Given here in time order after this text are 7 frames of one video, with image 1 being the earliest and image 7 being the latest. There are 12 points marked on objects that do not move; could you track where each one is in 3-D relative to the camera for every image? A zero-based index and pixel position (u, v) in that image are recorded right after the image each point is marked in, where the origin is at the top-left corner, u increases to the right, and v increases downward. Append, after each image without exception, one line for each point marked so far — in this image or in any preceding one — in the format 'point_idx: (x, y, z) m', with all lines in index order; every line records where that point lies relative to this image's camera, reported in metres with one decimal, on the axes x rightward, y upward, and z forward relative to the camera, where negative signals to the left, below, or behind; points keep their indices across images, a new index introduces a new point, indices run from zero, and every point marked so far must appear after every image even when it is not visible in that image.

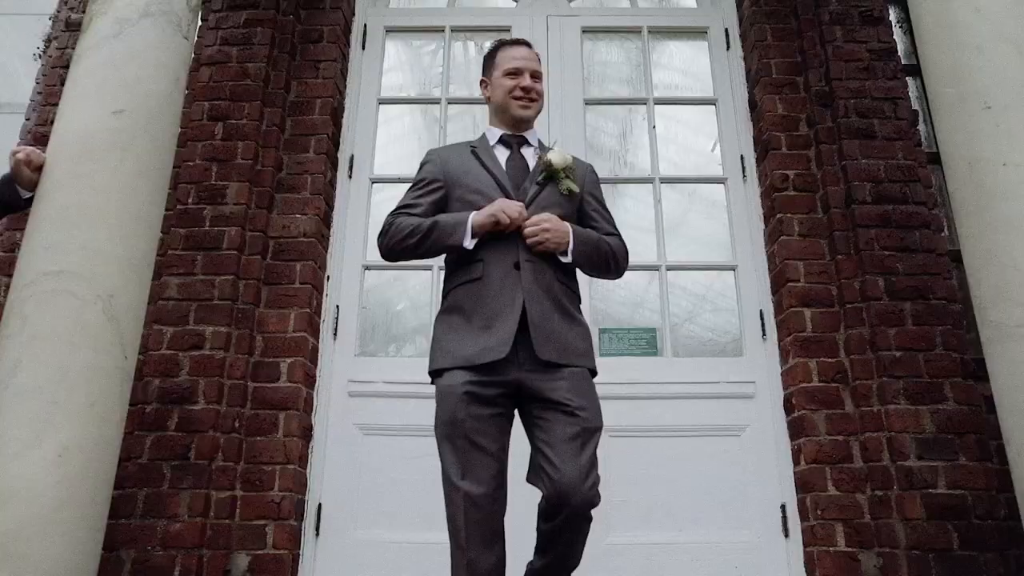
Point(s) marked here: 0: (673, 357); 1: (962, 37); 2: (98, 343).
0: (+0.7, -0.3, +3.0) m
1: (+1.4, +0.8, +2.3) m
2: (-1.2, -0.2, +2.0) m
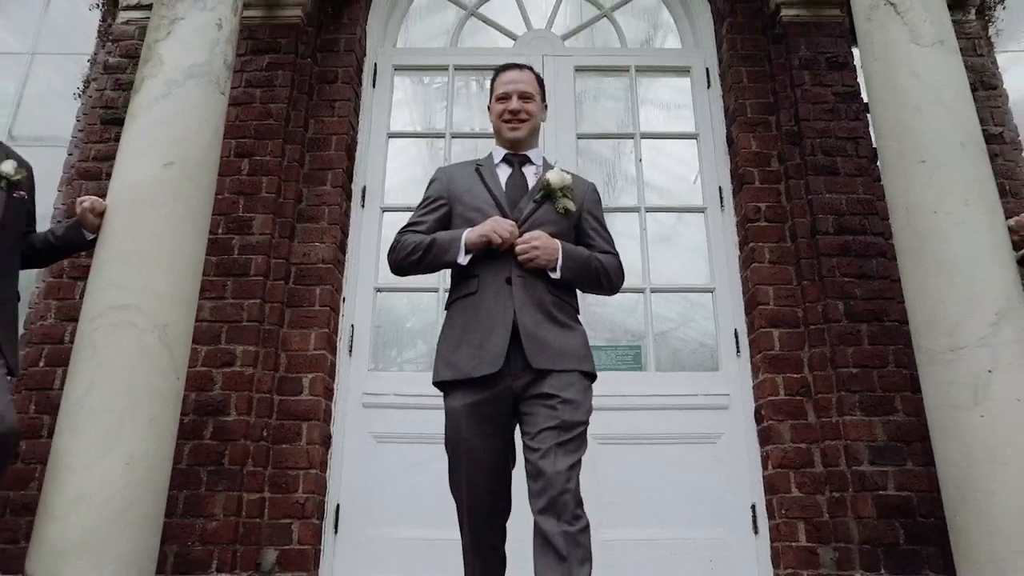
0: (+0.7, -0.4, +3.3) m
1: (+1.4, +0.7, +2.6) m
2: (-1.2, -0.3, +2.3) m
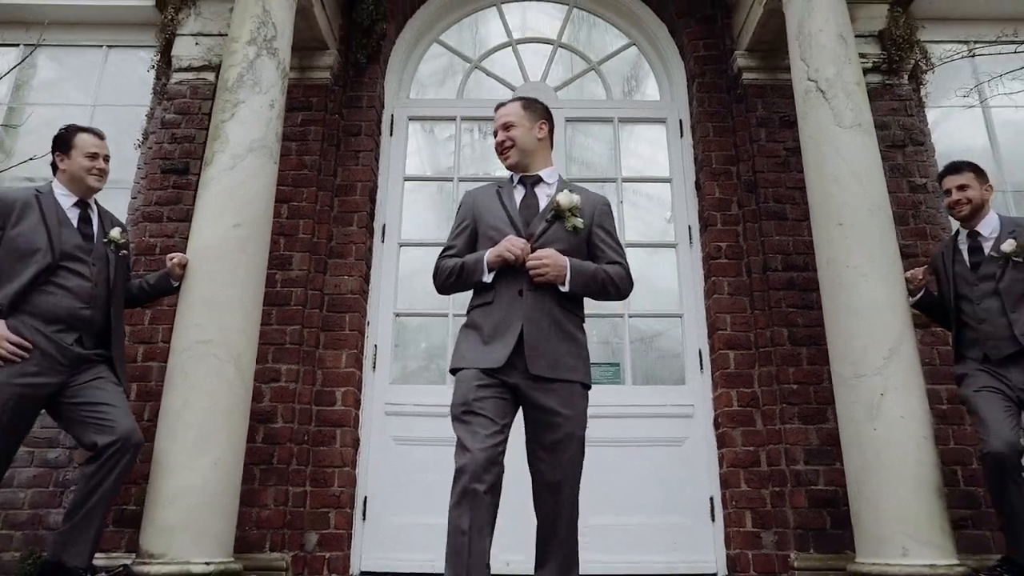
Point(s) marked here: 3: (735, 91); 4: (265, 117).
0: (+0.7, -0.5, +4.0) m
1: (+1.4, +0.5, +3.2) m
2: (-1.2, -0.4, +2.9) m
3: (+1.4, +1.2, +4.4) m
4: (-1.2, +0.8, +3.3) m
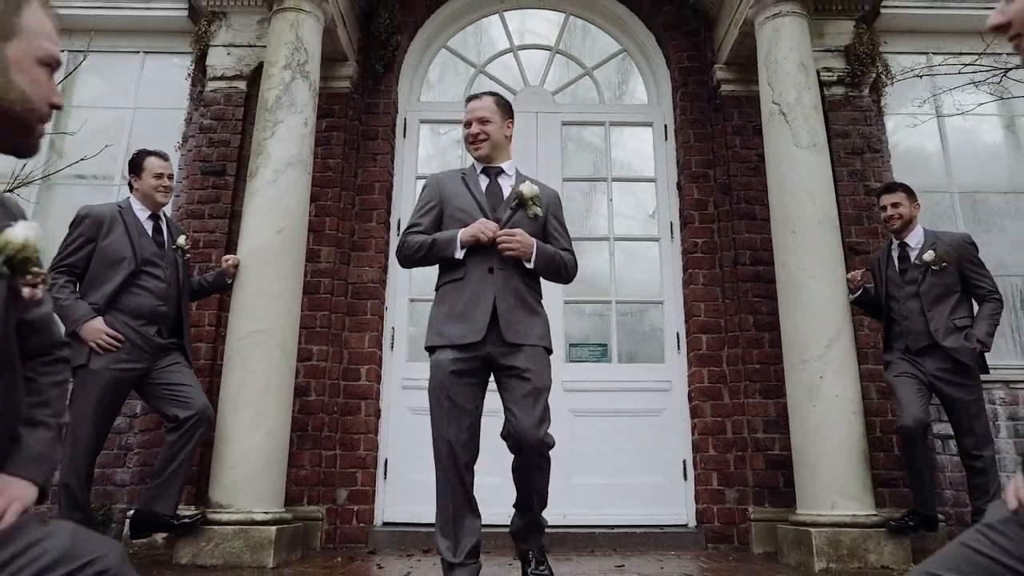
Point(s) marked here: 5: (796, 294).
0: (+0.7, -0.5, +4.6) m
1: (+1.5, +0.5, +3.7) m
2: (-1.1, -0.4, +3.5) m
3: (+1.4, +1.3, +4.9) m
4: (-1.2, +0.8, +3.8) m
5: (+1.4, 0.0, +3.6) m
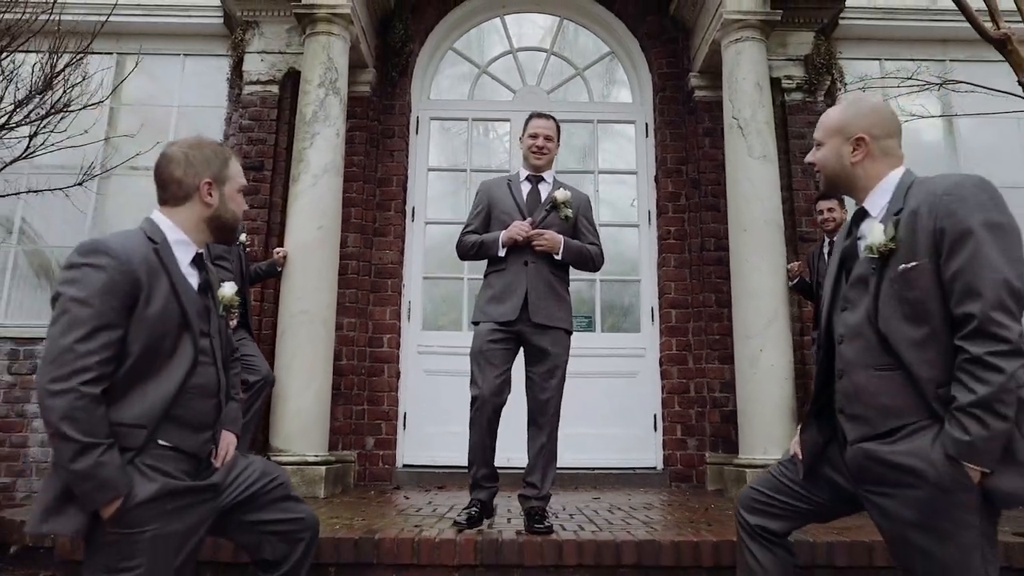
0: (+0.7, -0.3, +5.4) m
1: (+1.5, +0.6, +4.5) m
2: (-1.2, -0.3, +4.3) m
3: (+1.4, +1.5, +5.6) m
4: (-1.2, +0.9, +4.5) m
5: (+1.4, 0.0, +4.4) m
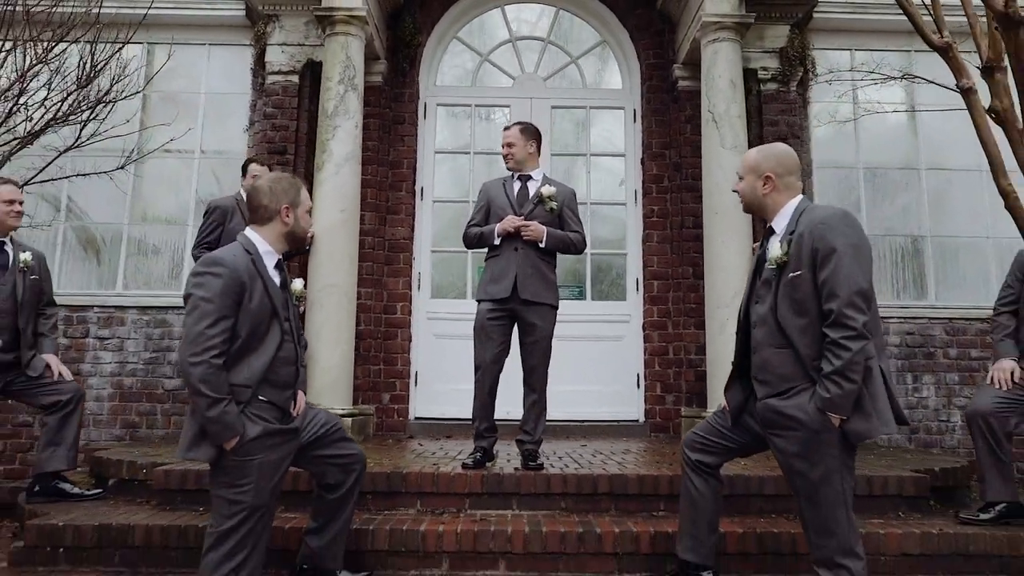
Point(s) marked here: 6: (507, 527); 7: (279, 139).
0: (+0.7, -0.1, +6.0) m
1: (+1.4, +0.8, +5.1) m
2: (-1.2, -0.2, +4.9) m
3: (+1.4, +1.7, +6.1) m
4: (-1.2, +1.1, +5.1) m
5: (+1.4, +0.2, +5.0) m
6: (0.0, -1.0, +3.0) m
7: (-2.0, +1.3, +5.9) m
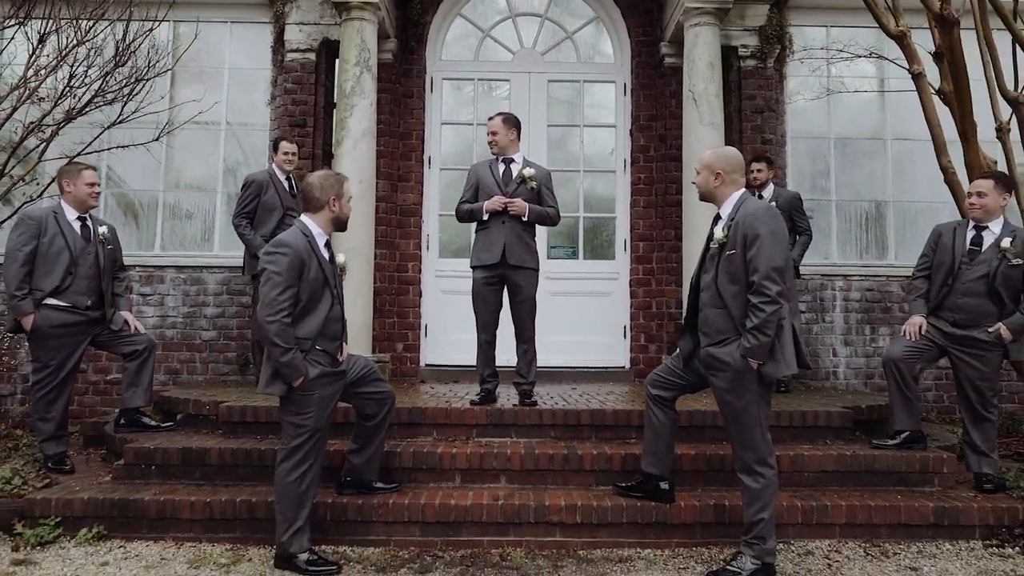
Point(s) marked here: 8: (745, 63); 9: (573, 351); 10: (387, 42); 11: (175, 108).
0: (+0.7, +0.3, +6.7) m
1: (+1.4, +1.1, +5.7) m
2: (-1.2, +0.1, +5.6) m
3: (+1.4, +2.1, +6.6) m
4: (-1.2, +1.4, +5.7) m
5: (+1.4, +0.5, +5.6) m
6: (0.0, -0.9, +3.7) m
7: (-2.0, +1.6, +6.5) m
8: (+2.2, +2.1, +6.6) m
9: (+0.6, -0.6, +6.6) m
10: (-1.2, +2.3, +6.5) m
11: (-3.2, +1.7, +6.7) m
